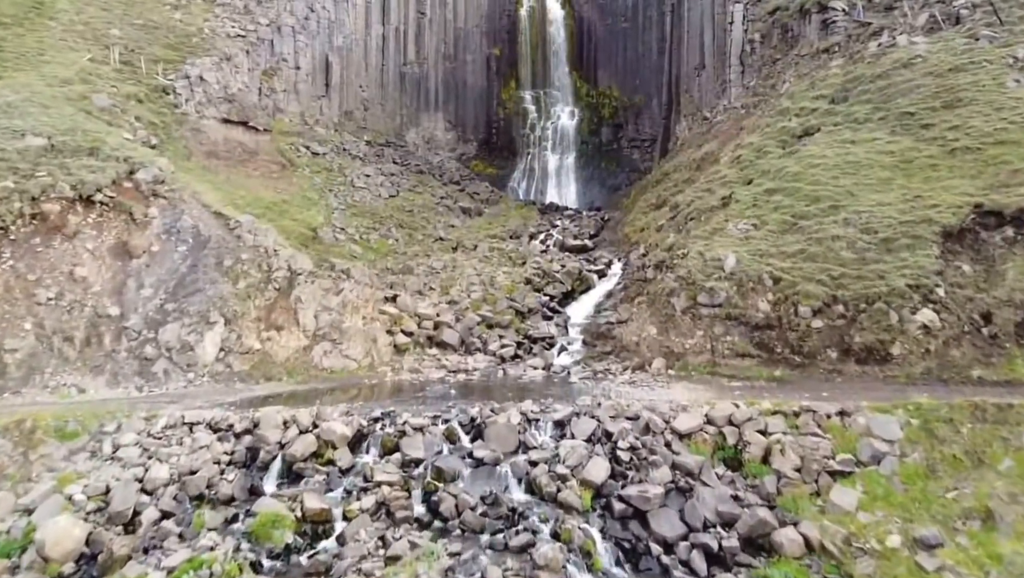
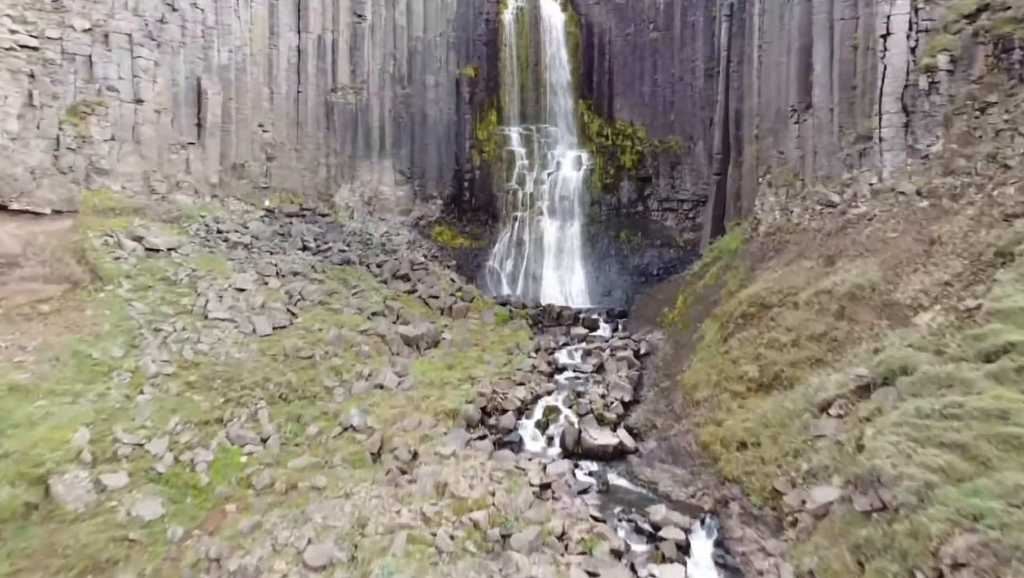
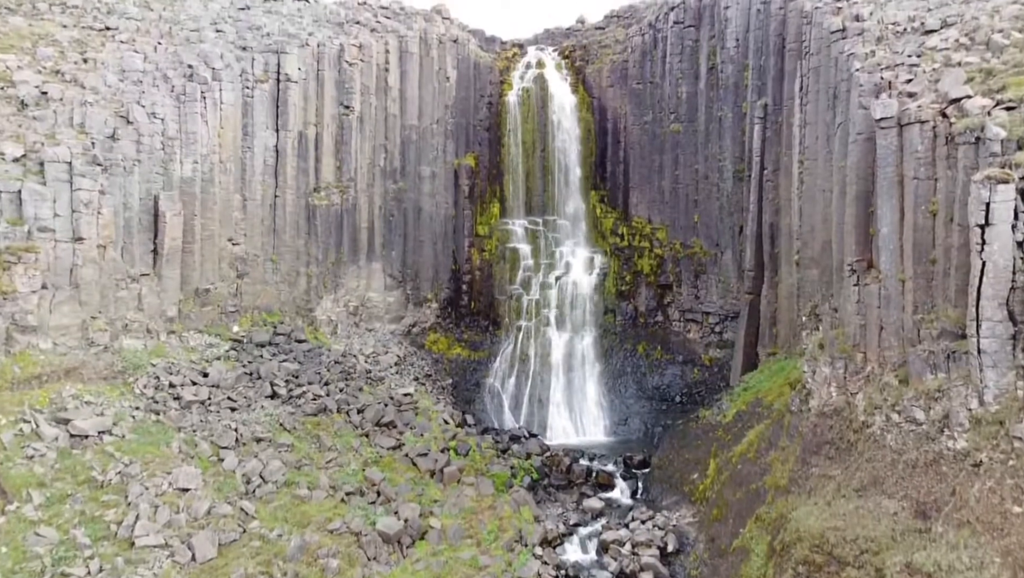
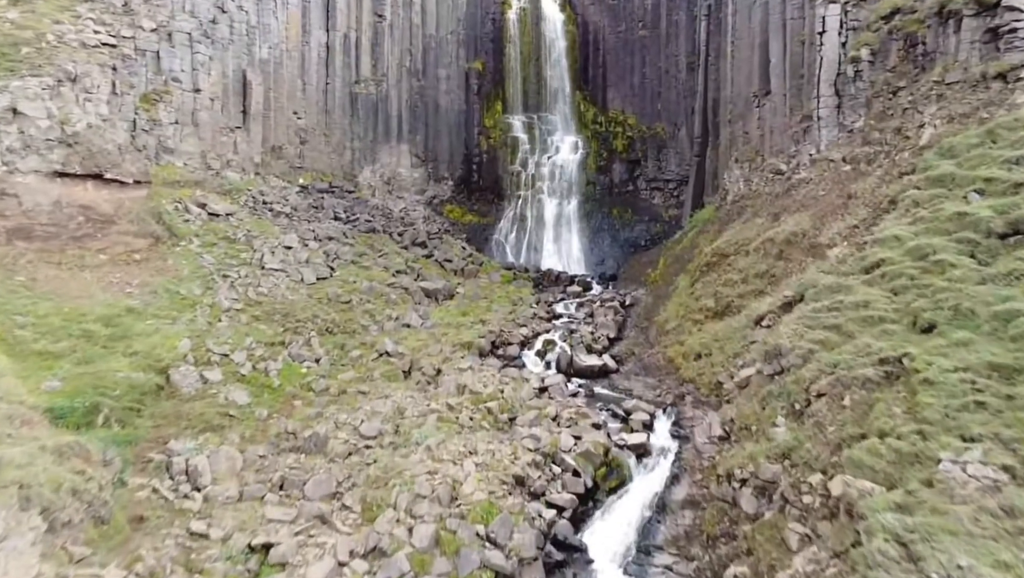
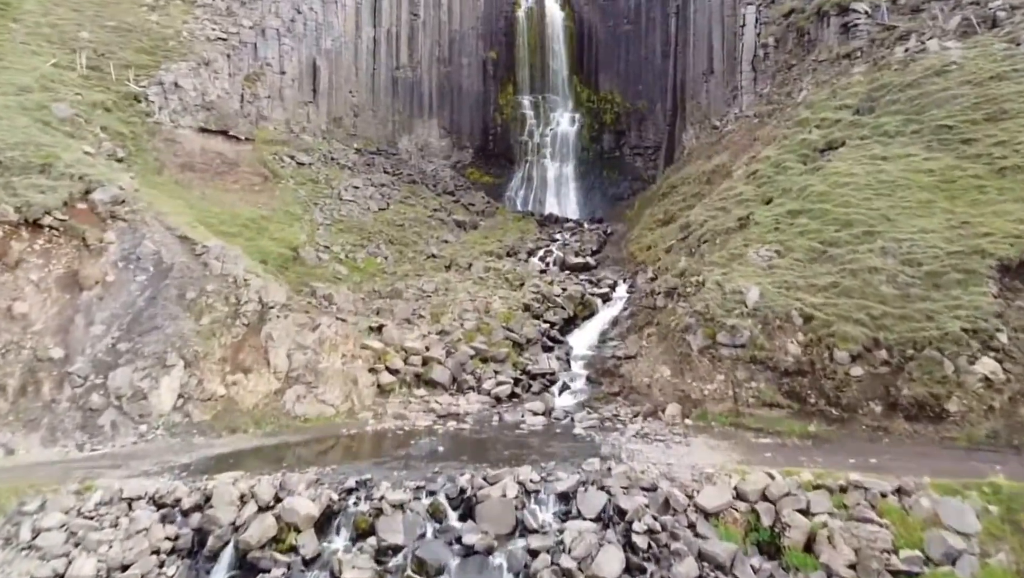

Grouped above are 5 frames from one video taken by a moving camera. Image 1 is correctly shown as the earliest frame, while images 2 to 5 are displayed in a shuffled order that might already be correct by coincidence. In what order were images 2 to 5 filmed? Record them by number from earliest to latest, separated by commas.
5, 4, 2, 3
